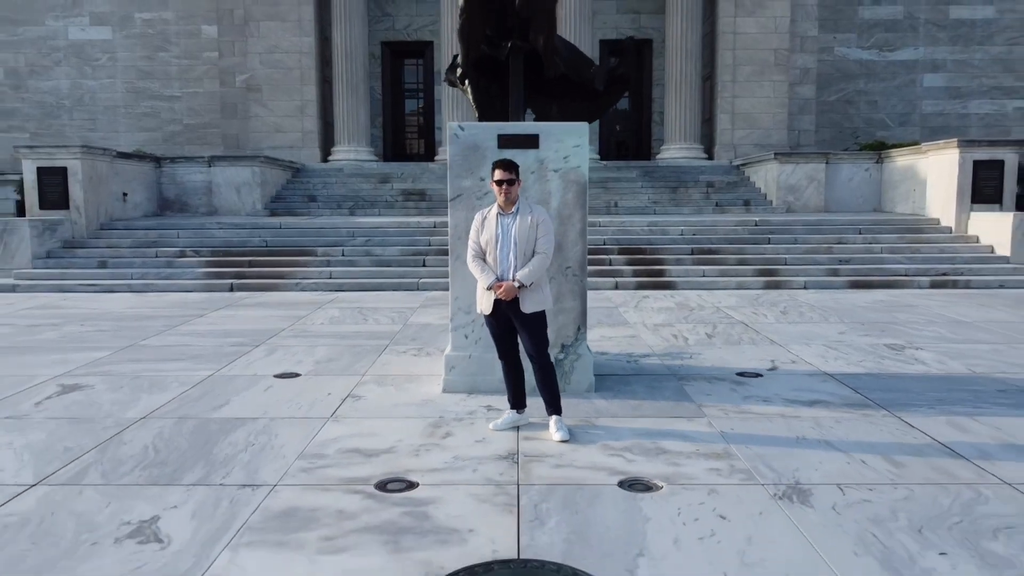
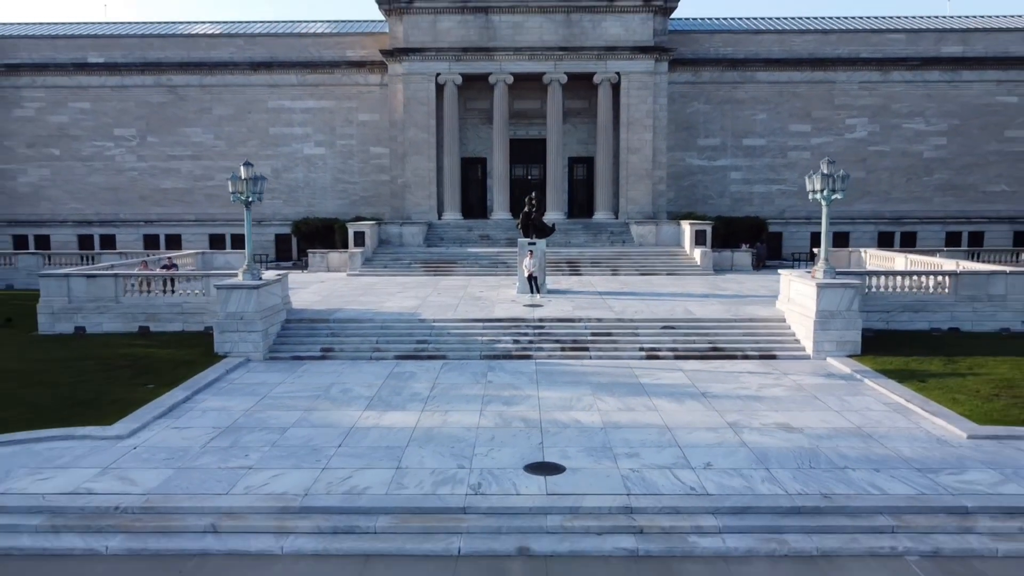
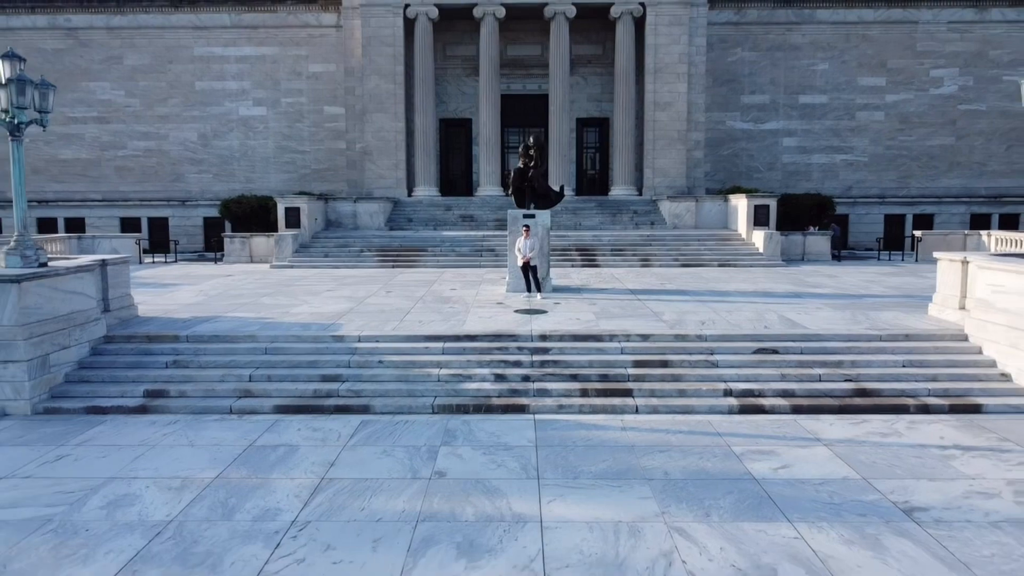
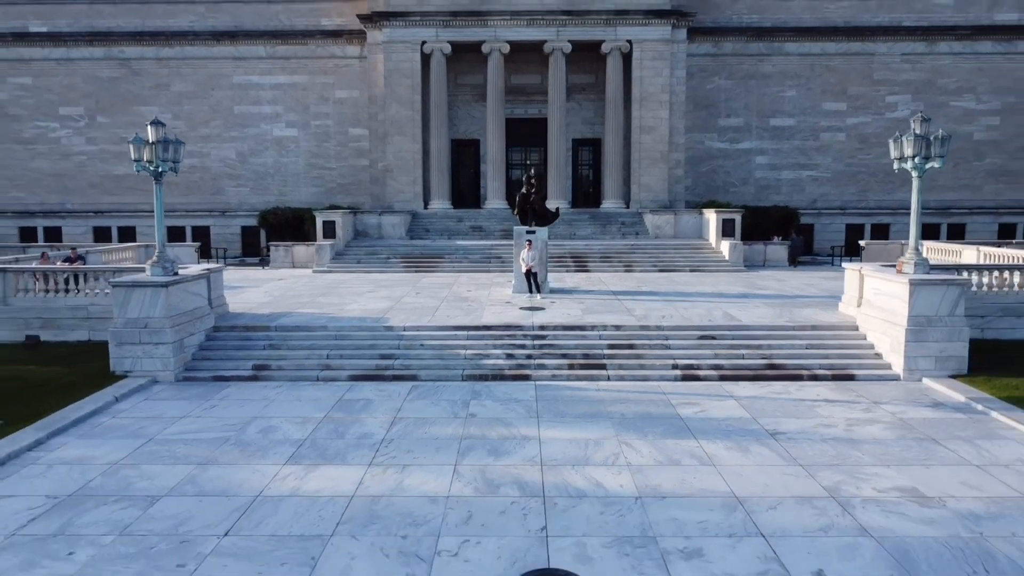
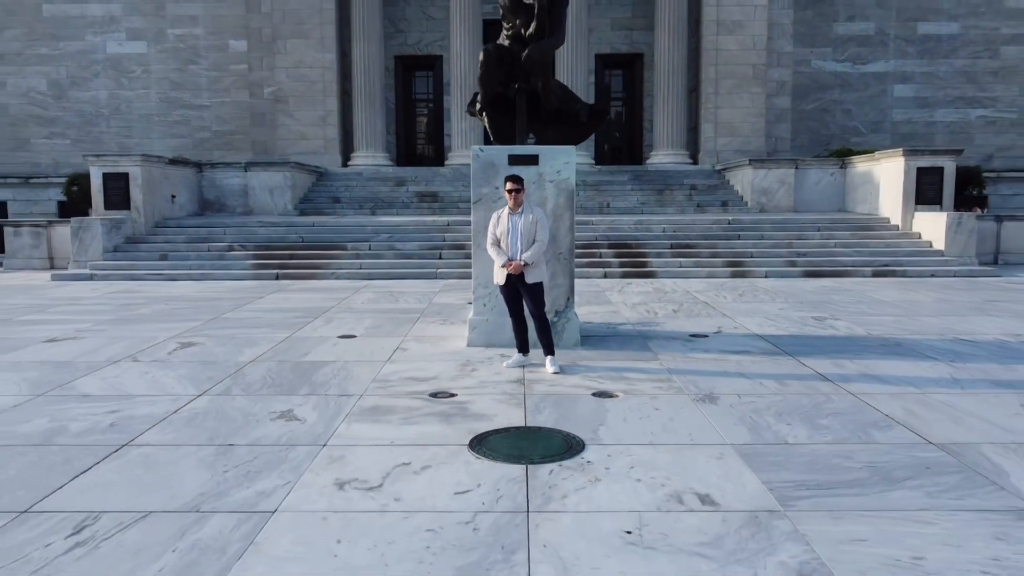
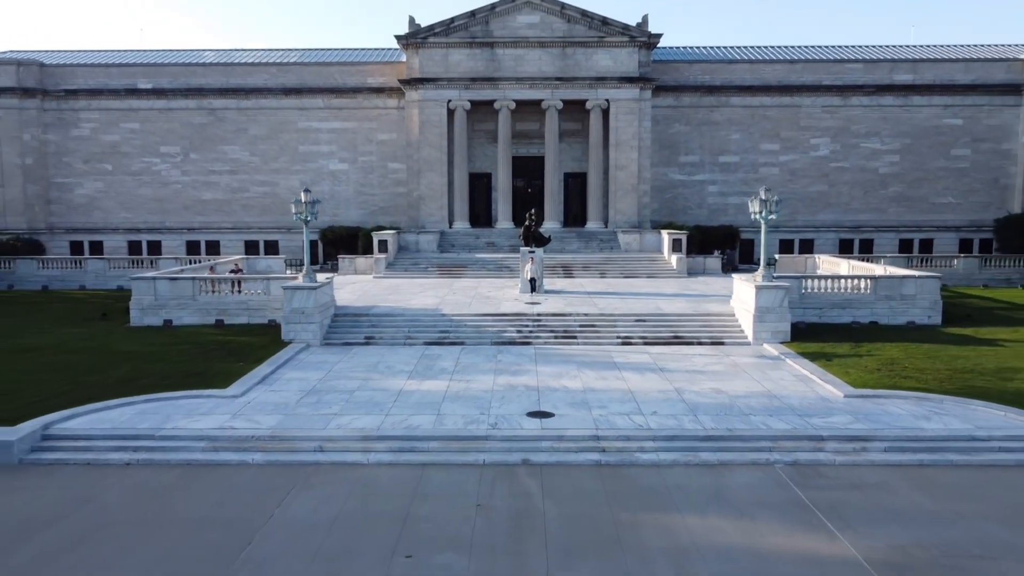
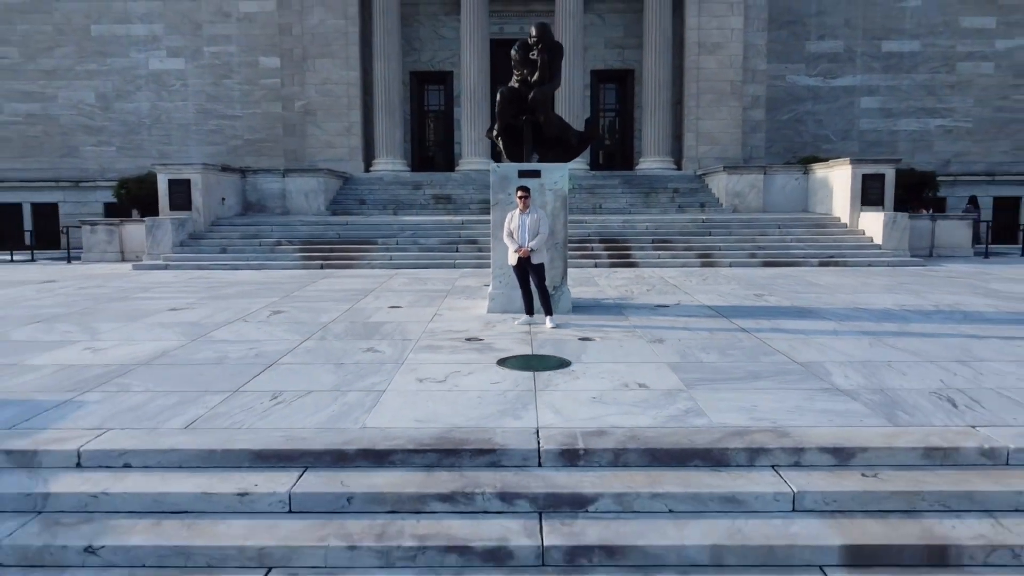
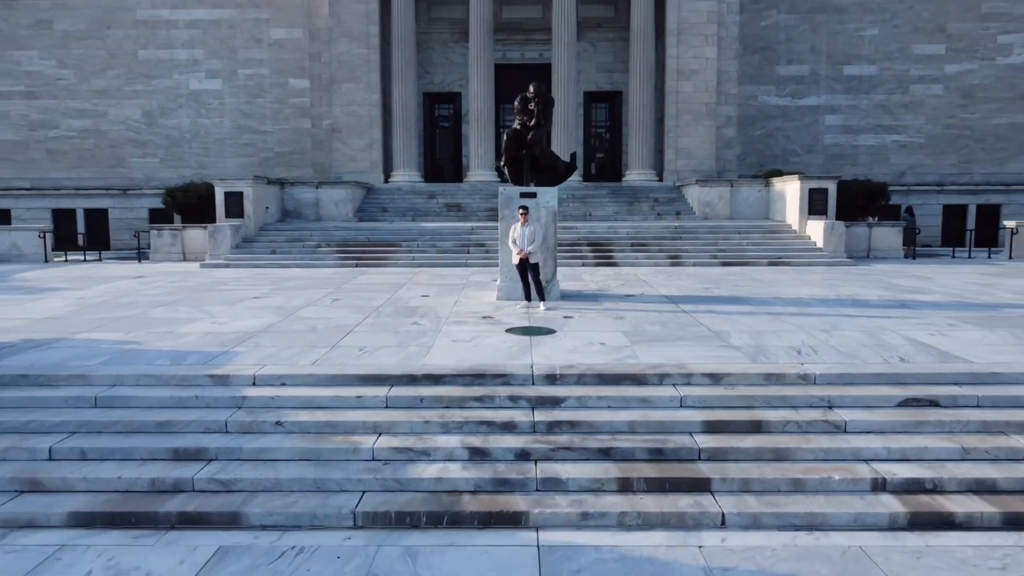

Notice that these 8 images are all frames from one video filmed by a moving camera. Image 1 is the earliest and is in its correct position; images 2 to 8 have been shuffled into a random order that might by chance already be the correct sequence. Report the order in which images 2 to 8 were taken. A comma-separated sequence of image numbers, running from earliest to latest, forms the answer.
5, 7, 8, 3, 4, 2, 6
